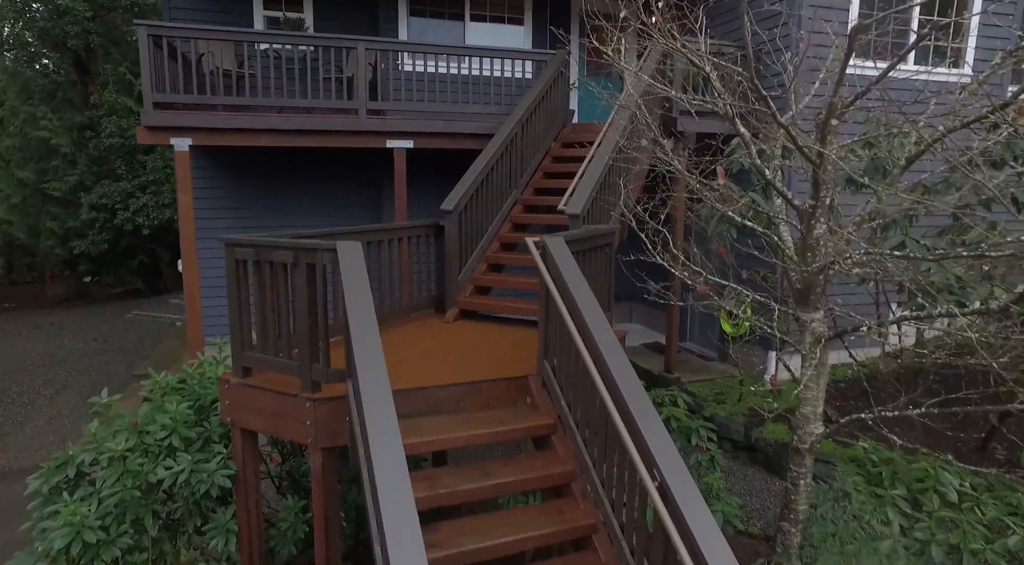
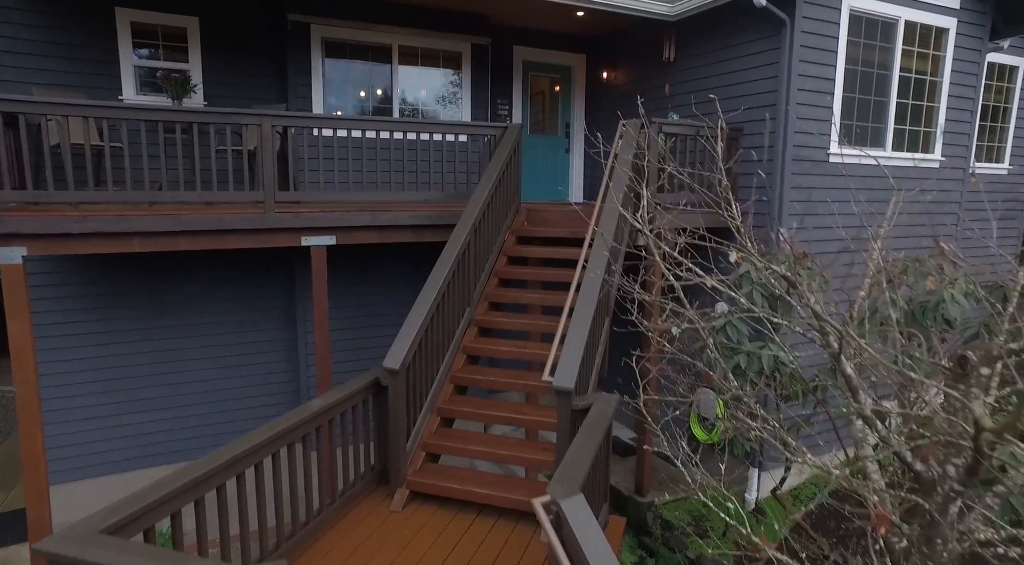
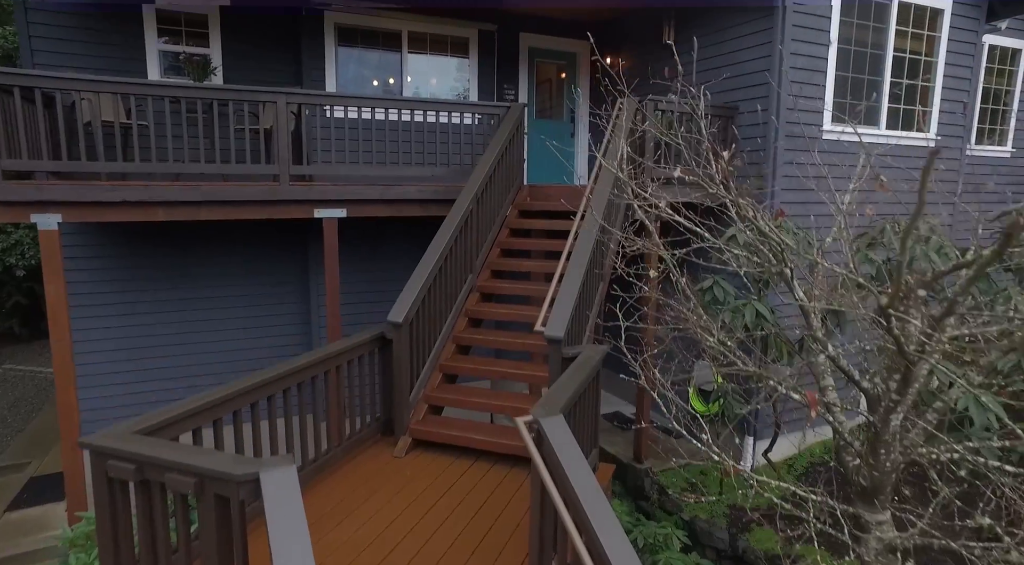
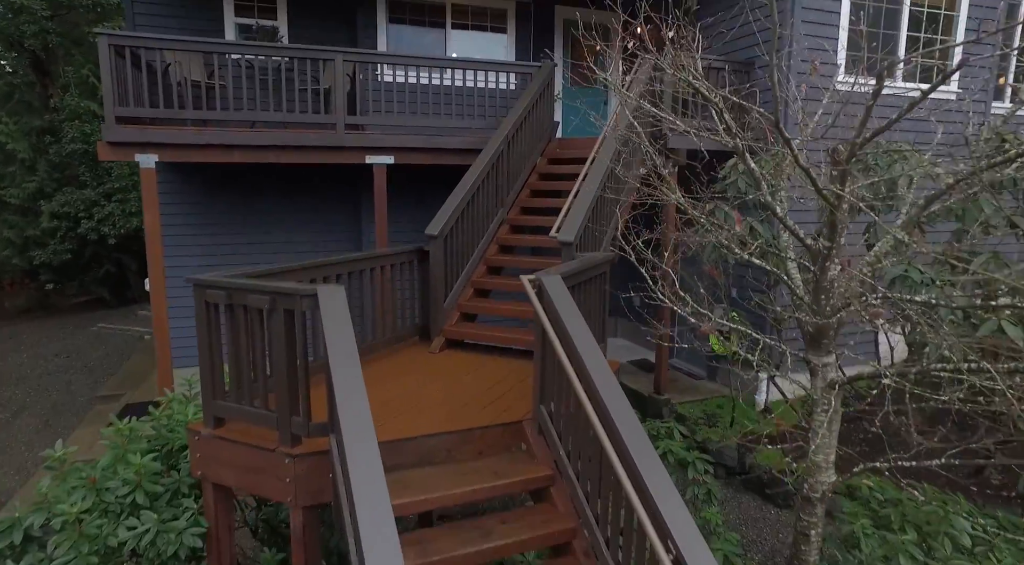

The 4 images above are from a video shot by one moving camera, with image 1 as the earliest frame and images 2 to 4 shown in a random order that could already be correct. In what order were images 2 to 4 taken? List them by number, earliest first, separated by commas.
4, 3, 2
